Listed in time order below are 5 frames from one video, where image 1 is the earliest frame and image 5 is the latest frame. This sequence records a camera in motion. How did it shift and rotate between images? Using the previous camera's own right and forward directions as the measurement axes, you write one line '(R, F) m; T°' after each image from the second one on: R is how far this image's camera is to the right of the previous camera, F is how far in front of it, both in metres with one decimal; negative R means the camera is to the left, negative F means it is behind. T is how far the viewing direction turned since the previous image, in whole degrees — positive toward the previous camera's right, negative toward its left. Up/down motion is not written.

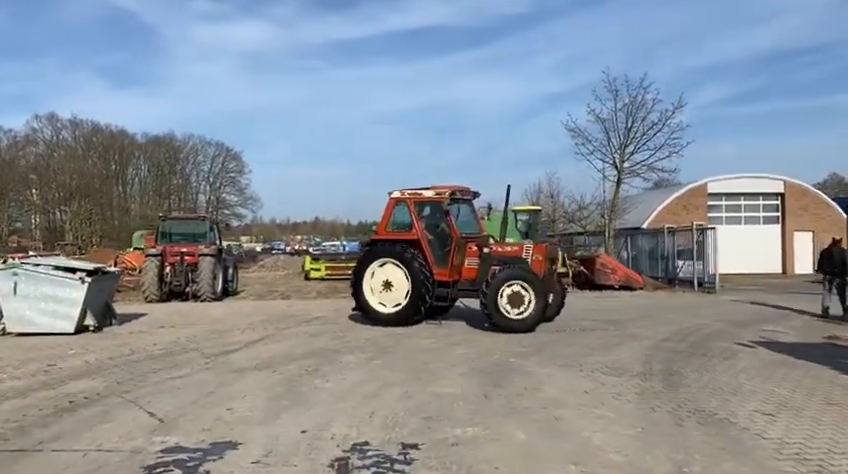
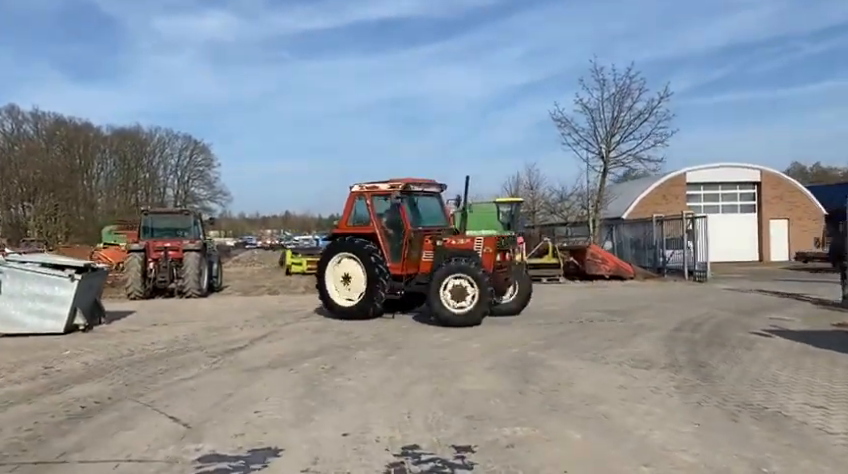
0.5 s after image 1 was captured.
(-0.5, +0.2) m; +2°
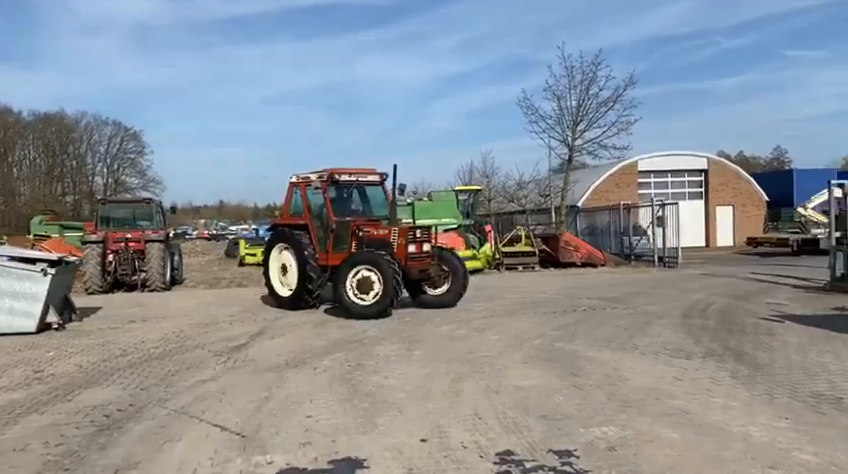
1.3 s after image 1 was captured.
(-0.9, +0.4) m; +5°
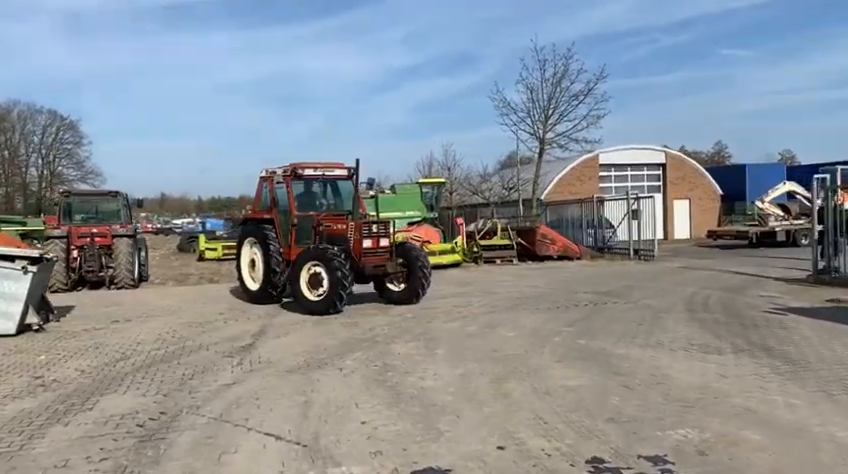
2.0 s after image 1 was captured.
(-0.8, +0.2) m; +4°
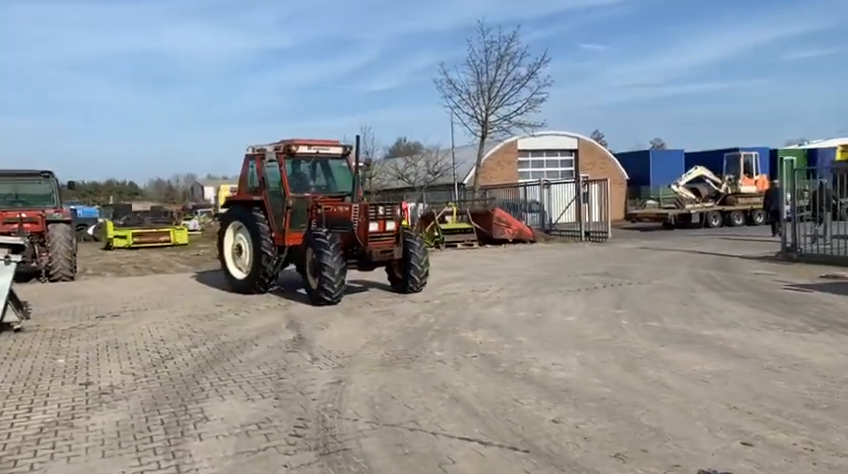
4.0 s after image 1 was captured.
(-2.0, +0.6) m; +9°
